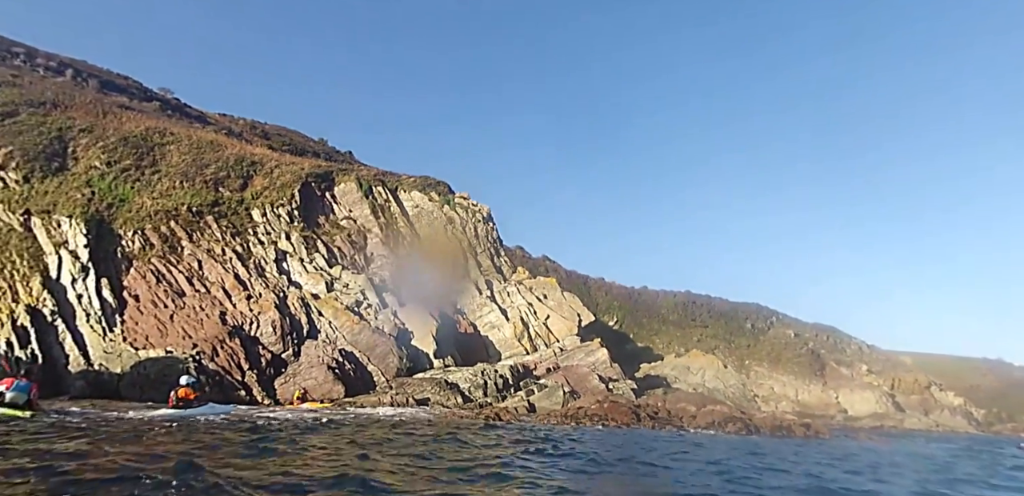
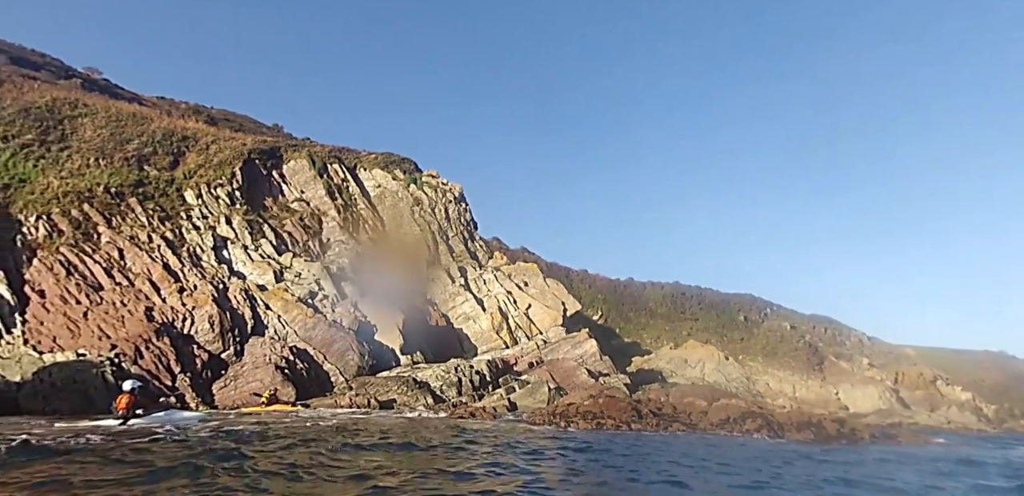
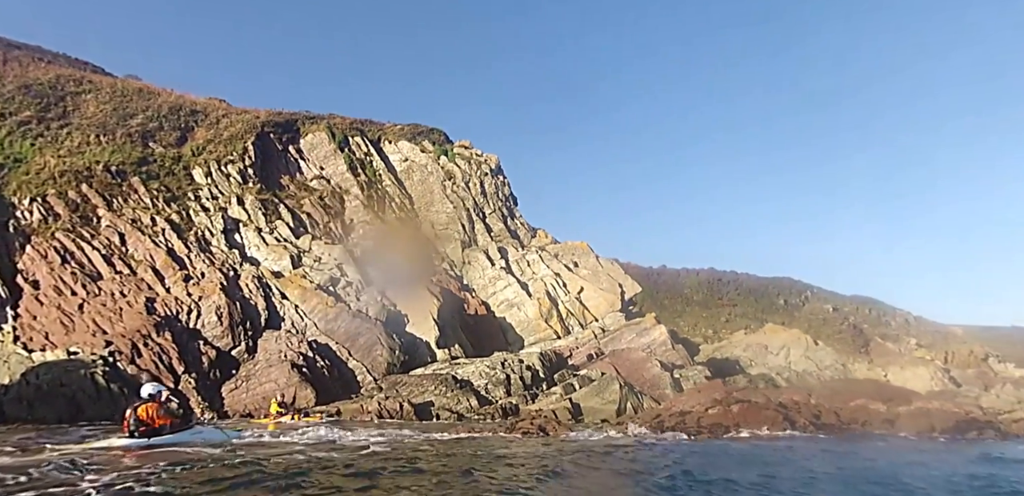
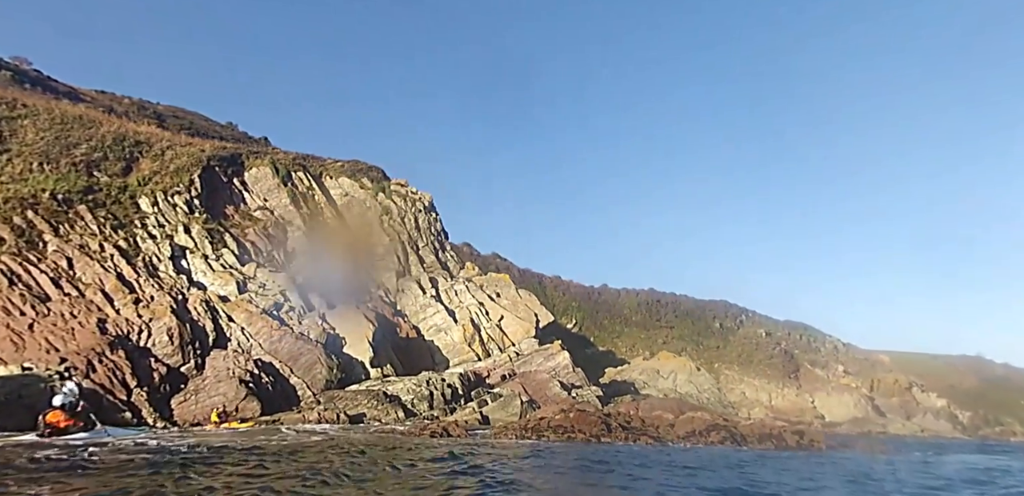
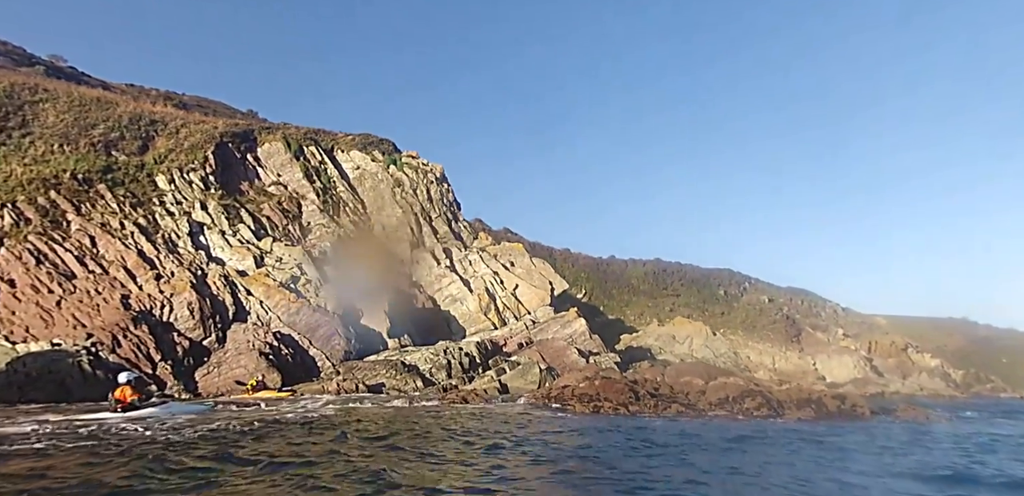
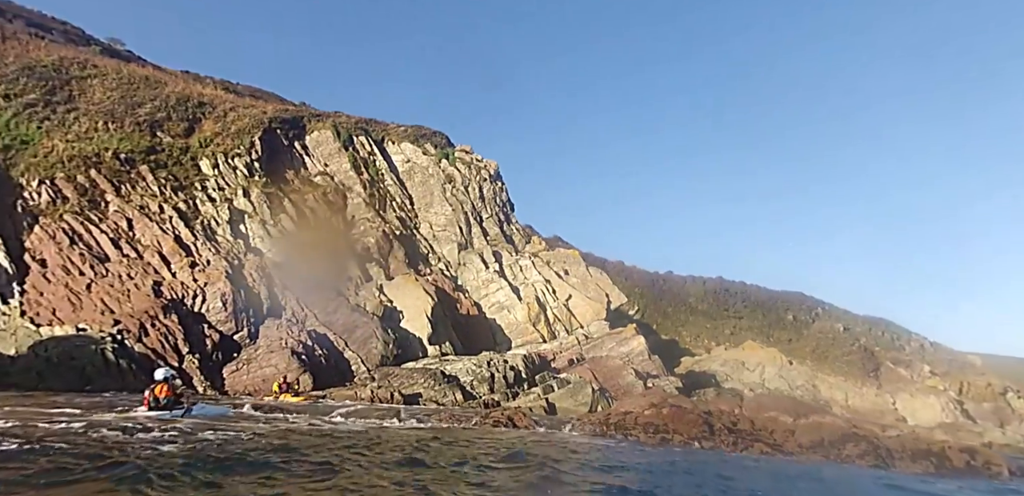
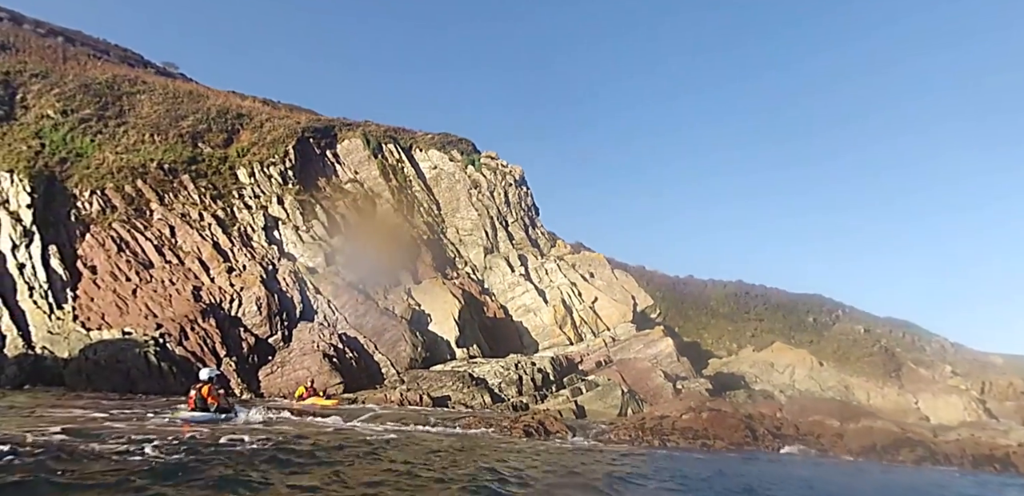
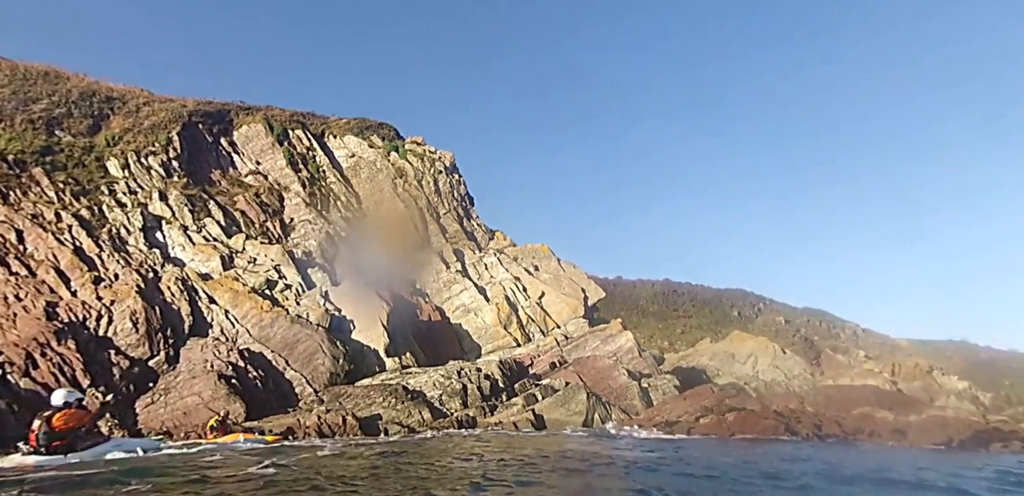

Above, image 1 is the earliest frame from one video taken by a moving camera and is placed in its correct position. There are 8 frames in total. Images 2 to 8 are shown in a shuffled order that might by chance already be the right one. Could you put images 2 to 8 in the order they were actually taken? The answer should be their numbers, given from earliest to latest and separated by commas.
4, 2, 5, 6, 7, 3, 8
